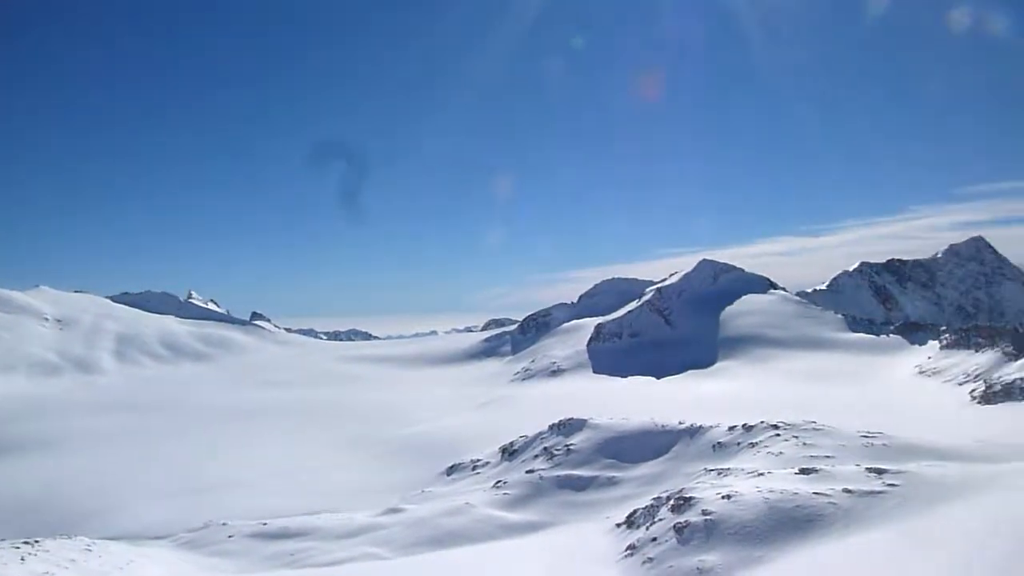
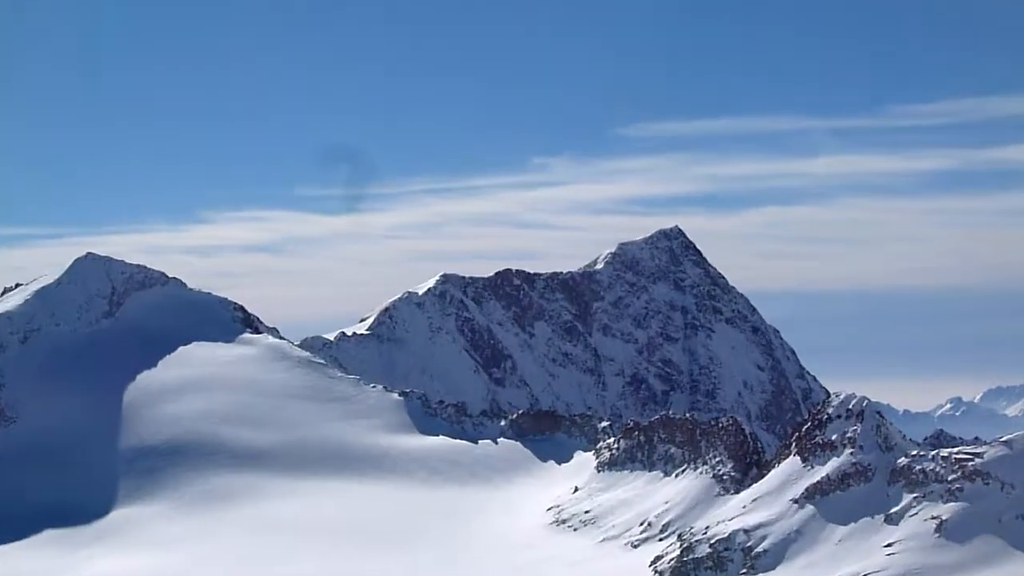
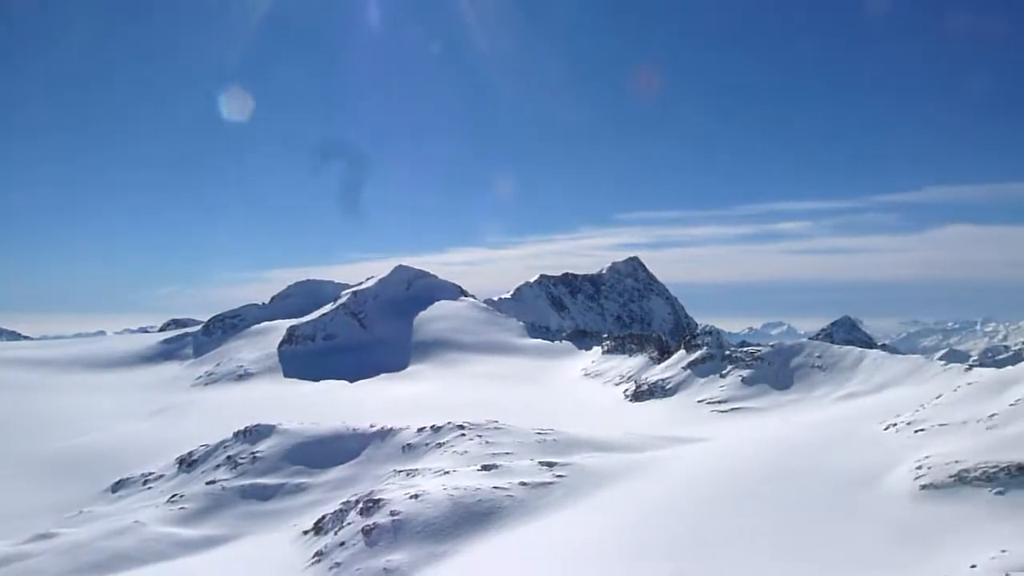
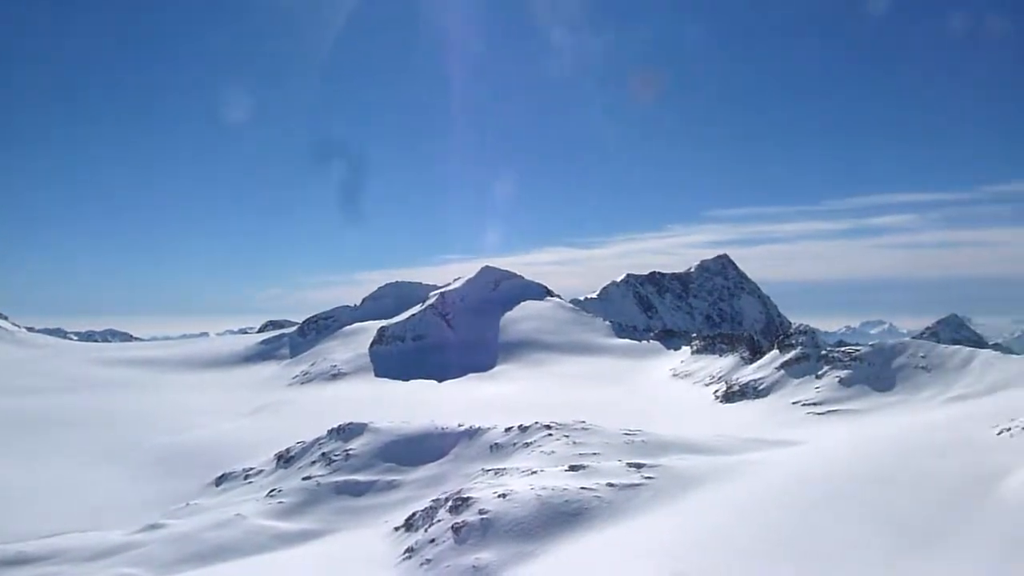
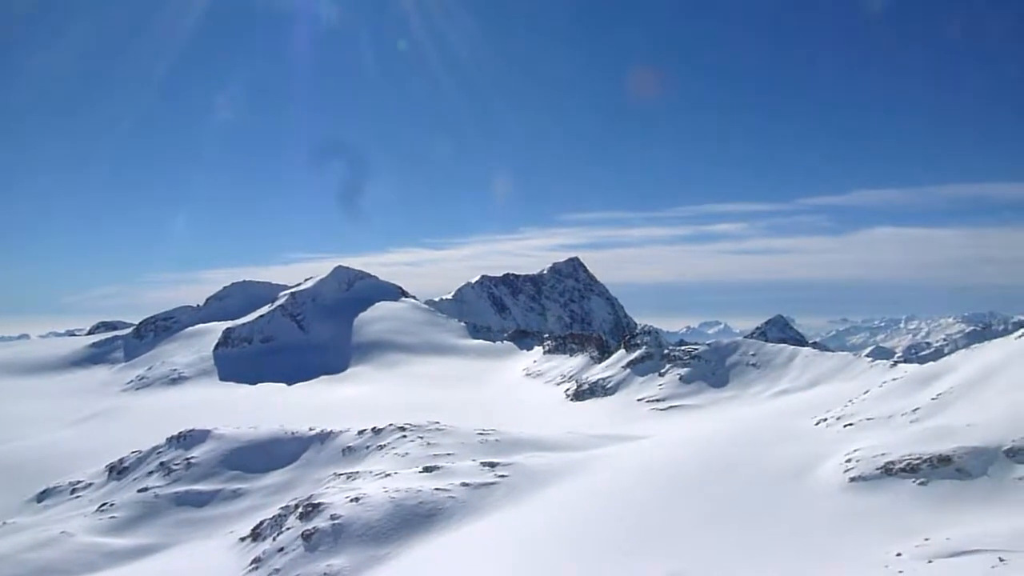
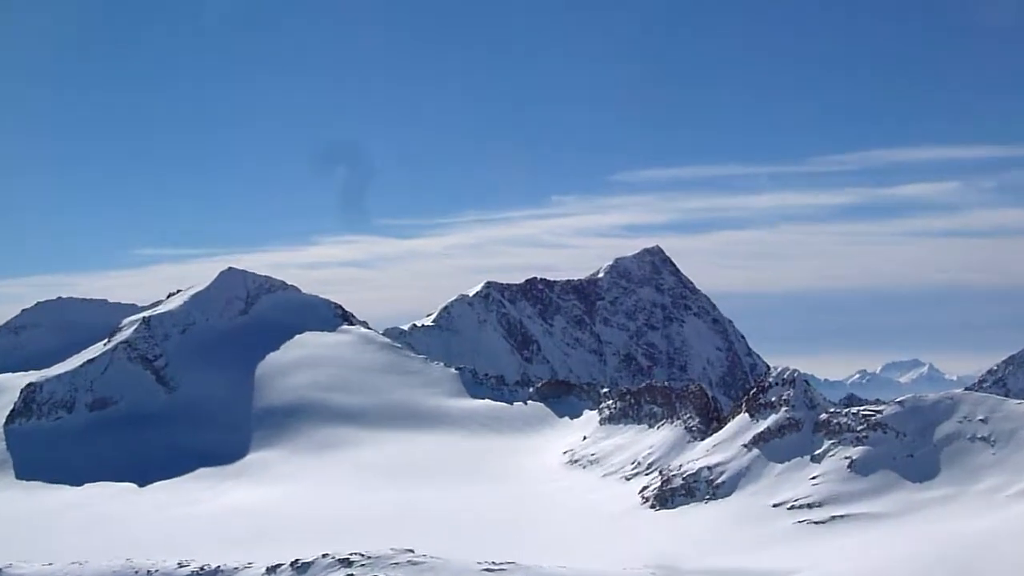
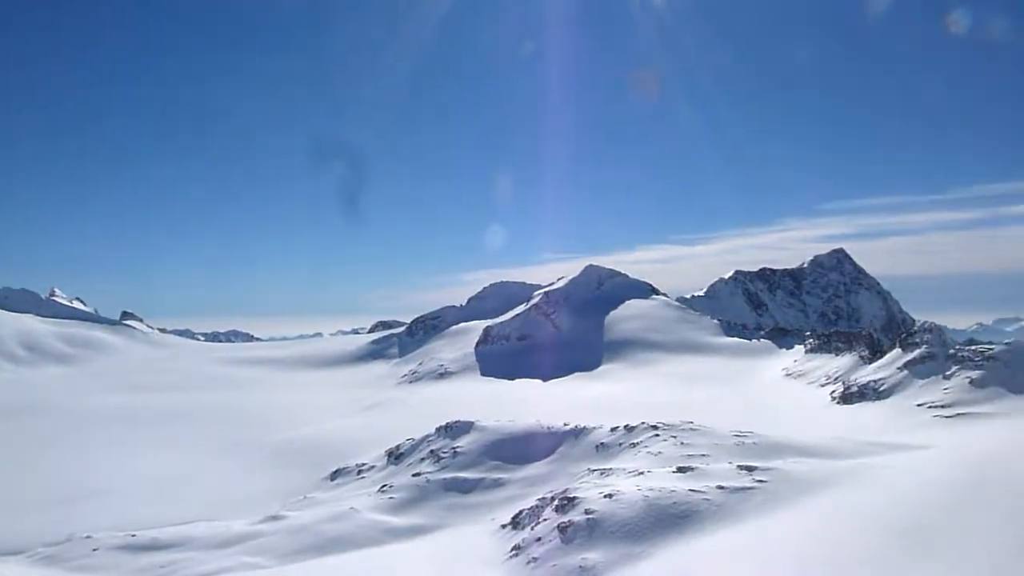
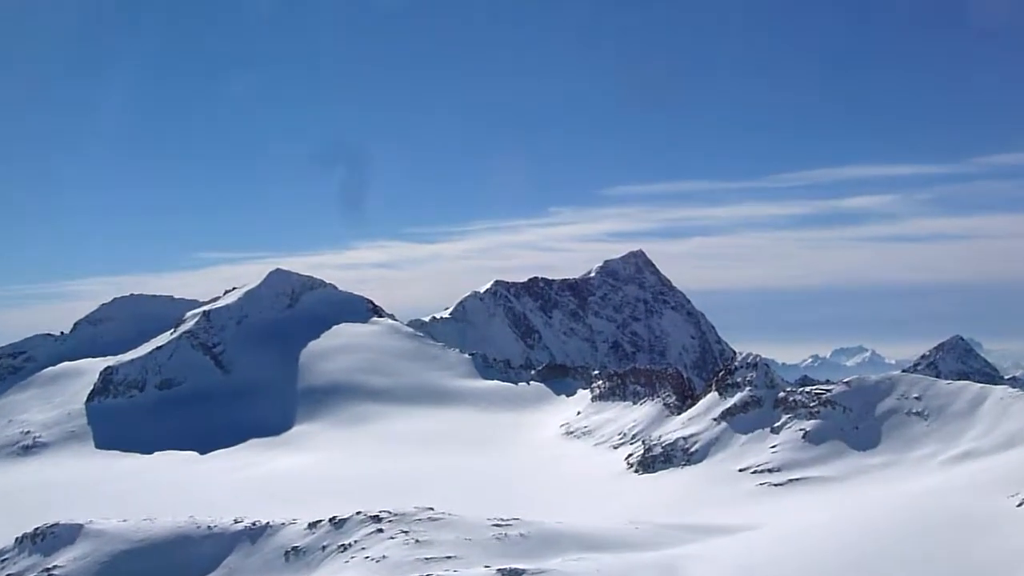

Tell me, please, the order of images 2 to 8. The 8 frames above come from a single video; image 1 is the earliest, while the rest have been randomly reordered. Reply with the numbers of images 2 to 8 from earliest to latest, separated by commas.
7, 4, 3, 5, 8, 6, 2
